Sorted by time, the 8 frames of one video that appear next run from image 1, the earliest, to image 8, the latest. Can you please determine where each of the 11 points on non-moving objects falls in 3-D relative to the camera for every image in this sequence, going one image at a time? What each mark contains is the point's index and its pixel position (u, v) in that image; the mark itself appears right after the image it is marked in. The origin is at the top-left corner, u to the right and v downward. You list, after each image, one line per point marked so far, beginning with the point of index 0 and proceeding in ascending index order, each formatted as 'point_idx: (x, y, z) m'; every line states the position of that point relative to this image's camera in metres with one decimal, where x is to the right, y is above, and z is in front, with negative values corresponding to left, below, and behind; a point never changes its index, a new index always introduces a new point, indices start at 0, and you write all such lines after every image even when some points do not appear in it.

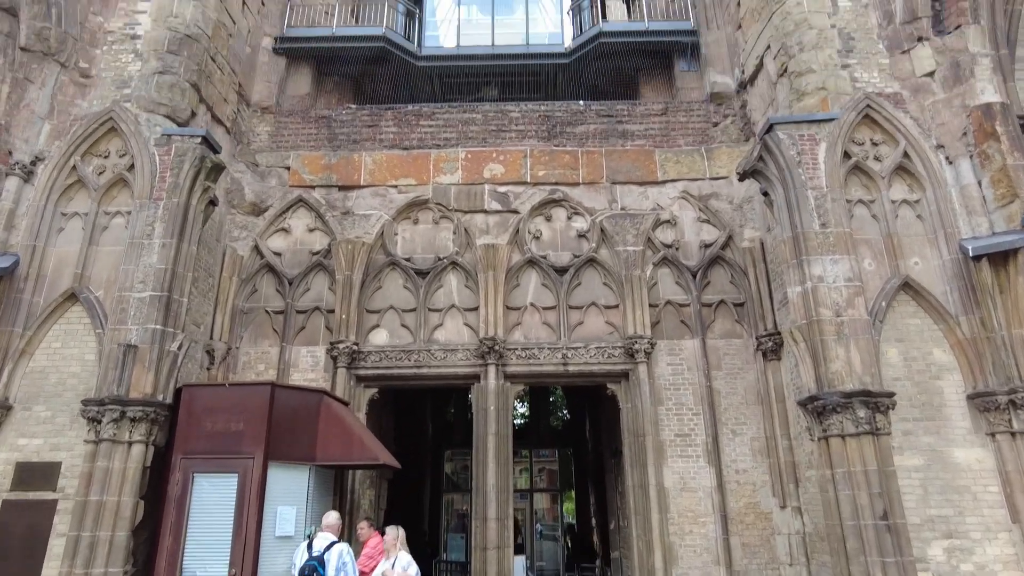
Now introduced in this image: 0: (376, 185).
0: (-1.8, +1.3, +8.5) m
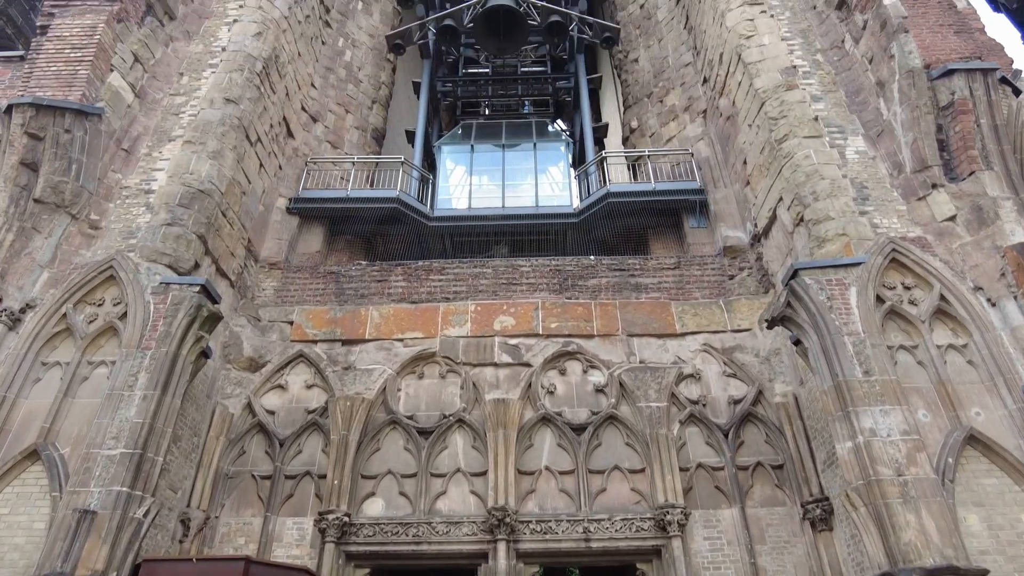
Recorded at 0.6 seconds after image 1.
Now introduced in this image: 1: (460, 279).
0: (-1.7, -0.7, +8.1) m
1: (-0.7, +0.1, +8.7) m
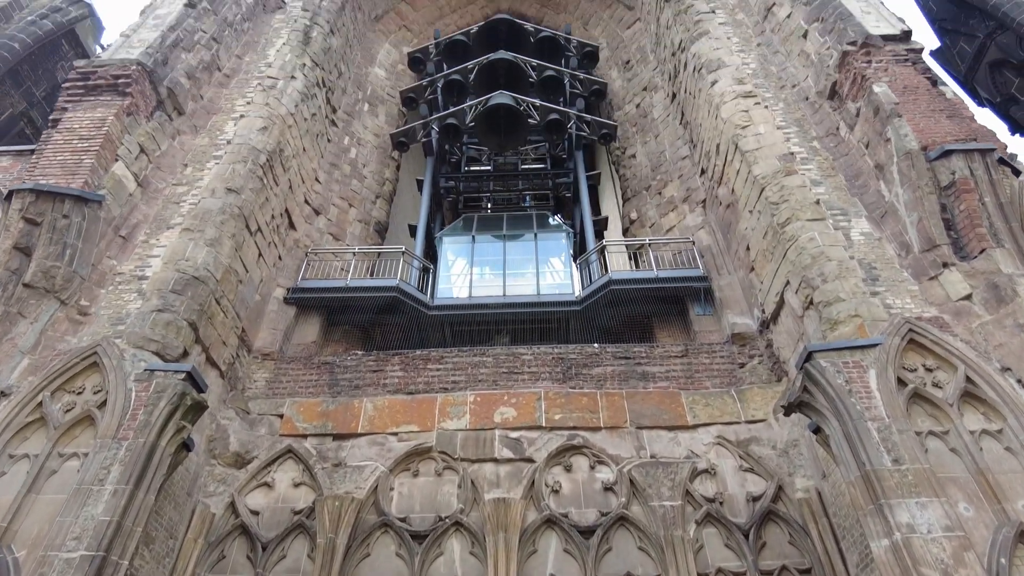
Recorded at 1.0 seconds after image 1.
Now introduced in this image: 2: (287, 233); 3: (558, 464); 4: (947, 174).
0: (-1.6, -1.7, +7.7) m
1: (-0.7, -1.0, +8.3) m
2: (-3.4, +0.8, +9.8) m
3: (+0.5, -2.0, +7.4) m
4: (+4.6, +1.2, +6.9) m
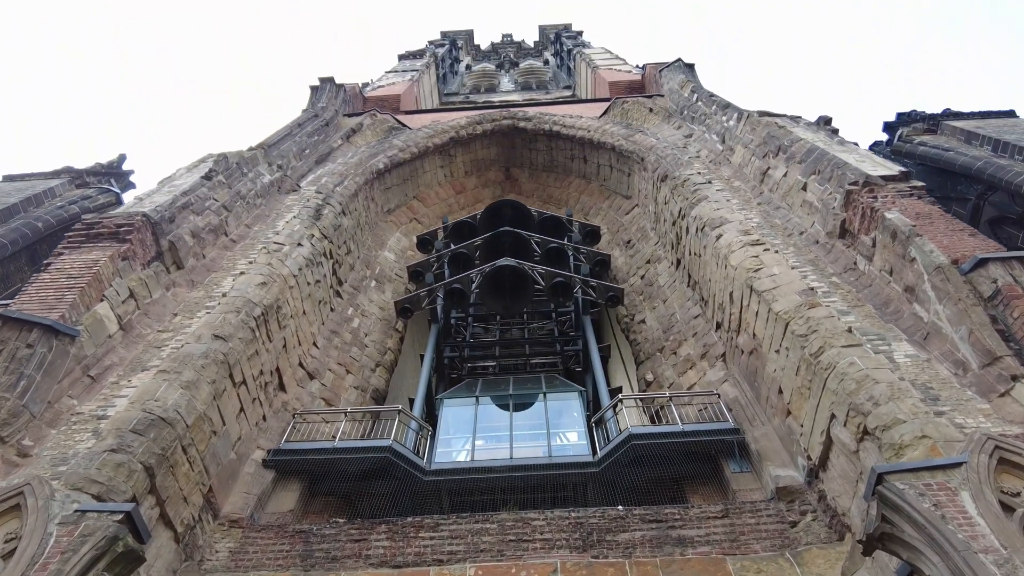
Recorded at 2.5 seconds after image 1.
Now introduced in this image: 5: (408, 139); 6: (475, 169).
0: (-1.5, -3.1, +6.2) m
1: (-0.6, -2.7, +7.0) m
2: (-3.3, -1.5, +9.1) m
3: (+0.6, -3.3, +5.8) m
4: (+4.7, 0.0, +6.3) m
5: (-2.6, +3.7, +16.1) m
6: (-1.0, +3.2, +17.6) m
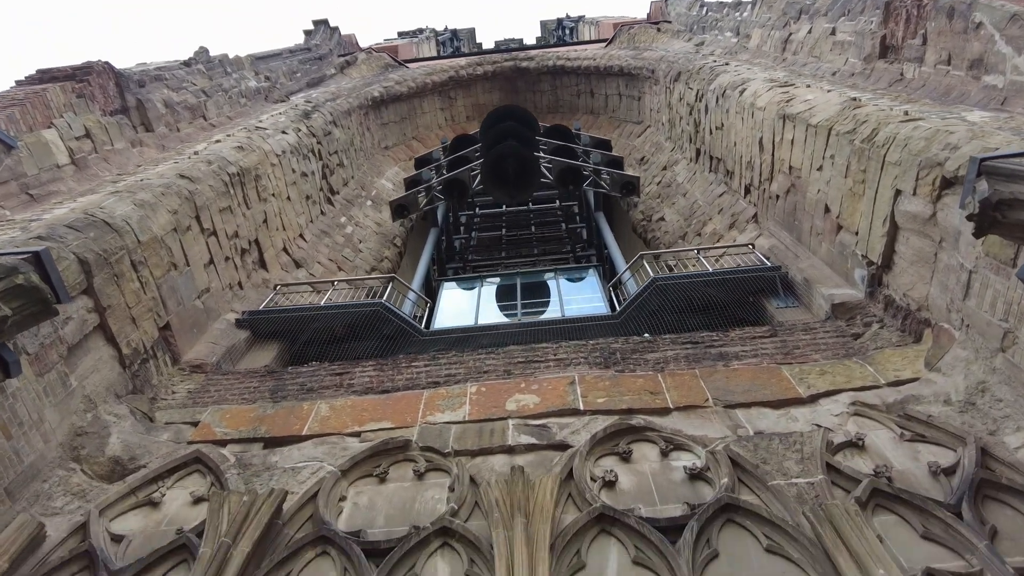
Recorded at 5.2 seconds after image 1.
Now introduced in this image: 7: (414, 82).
0: (-1.5, -1.1, +5.1) m
1: (-0.5, -0.7, +5.9) m
2: (-3.3, +0.3, +8.1) m
3: (+0.7, -1.2, +4.6) m
4: (+4.7, +2.2, +5.3) m
5: (-2.5, +5.1, +15.4) m
6: (-0.9, +4.5, +16.8) m
7: (-2.3, +4.9, +15.3) m
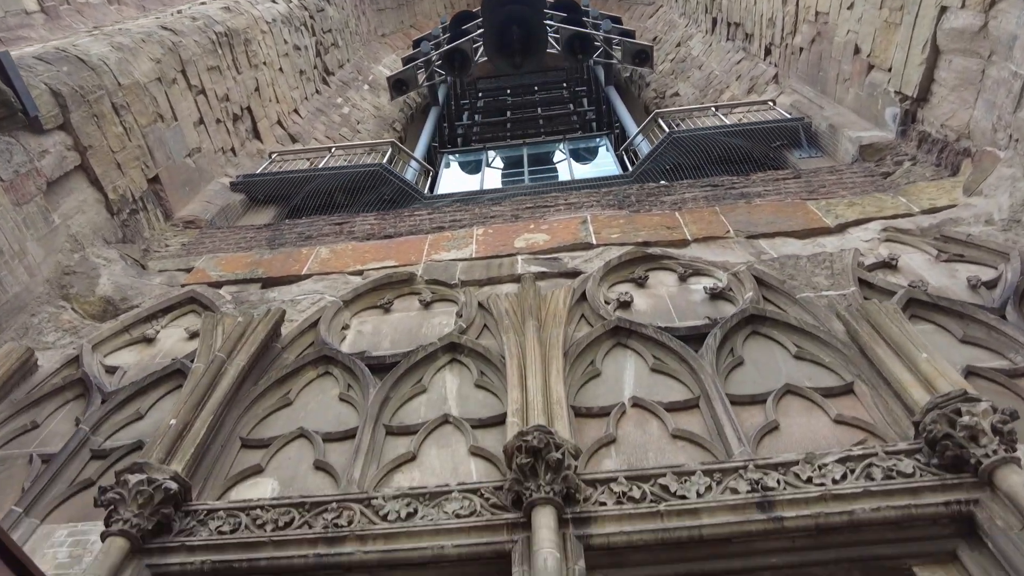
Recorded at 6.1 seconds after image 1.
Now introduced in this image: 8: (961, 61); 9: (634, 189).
0: (-1.4, +0.1, +4.8) m
1: (-0.5, +0.7, +5.6) m
2: (-3.2, +1.8, +7.7) m
3: (+0.8, +0.1, +4.4) m
4: (+4.7, +3.5, +4.6) m
5: (-2.5, +7.4, +14.4) m
6: (-0.8, +7.0, +15.9) m
7: (-2.3, +7.2, +14.3) m
8: (+3.4, +1.7, +4.9) m
9: (+1.1, +0.9, +5.7) m
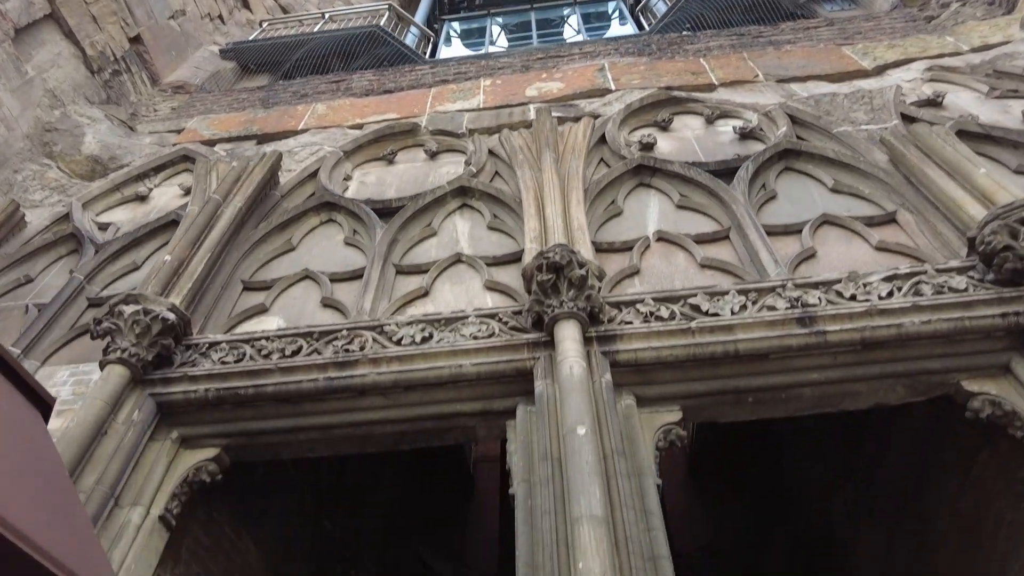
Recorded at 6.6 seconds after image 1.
0: (-1.3, +1.1, +4.5) m
1: (-0.4, +1.8, +5.2) m
2: (-3.1, +3.2, +7.2) m
3: (+0.8, +1.0, +4.0) m
4: (+4.7, +4.6, +3.8) m
5: (-2.4, +9.6, +13.0) m
6: (-0.8, +9.5, +14.6) m
7: (-2.2, +9.4, +13.0) m
8: (+3.5, +2.8, +4.4) m
9: (+1.2, +2.0, +5.2) m
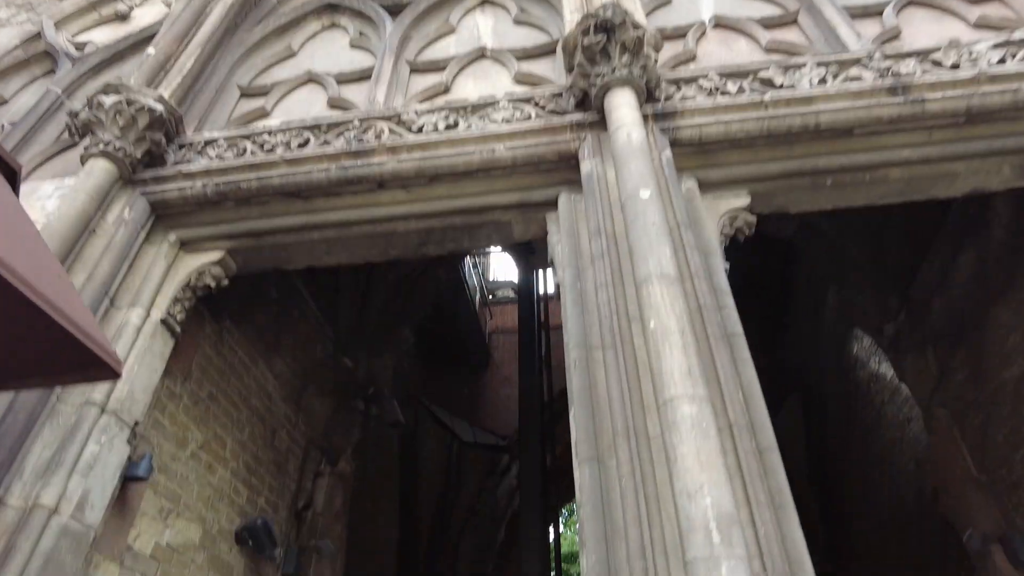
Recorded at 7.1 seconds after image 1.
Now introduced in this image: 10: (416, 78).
0: (-1.2, +2.2, +3.9) m
1: (-0.2, +2.9, +4.5) m
2: (-3.0, +4.6, +6.3) m
3: (+1.0, +2.0, +3.5) m
4: (+4.8, +5.5, +2.7) m
5: (-2.3, +11.9, +11.0) m
6: (-0.6, +12.0, +12.5) m
7: (-2.0, +11.7, +11.0) m
8: (+3.6, +3.8, +3.5) m
9: (+1.3, +3.2, +4.5) m
10: (-0.4, +0.9, +2.7) m
